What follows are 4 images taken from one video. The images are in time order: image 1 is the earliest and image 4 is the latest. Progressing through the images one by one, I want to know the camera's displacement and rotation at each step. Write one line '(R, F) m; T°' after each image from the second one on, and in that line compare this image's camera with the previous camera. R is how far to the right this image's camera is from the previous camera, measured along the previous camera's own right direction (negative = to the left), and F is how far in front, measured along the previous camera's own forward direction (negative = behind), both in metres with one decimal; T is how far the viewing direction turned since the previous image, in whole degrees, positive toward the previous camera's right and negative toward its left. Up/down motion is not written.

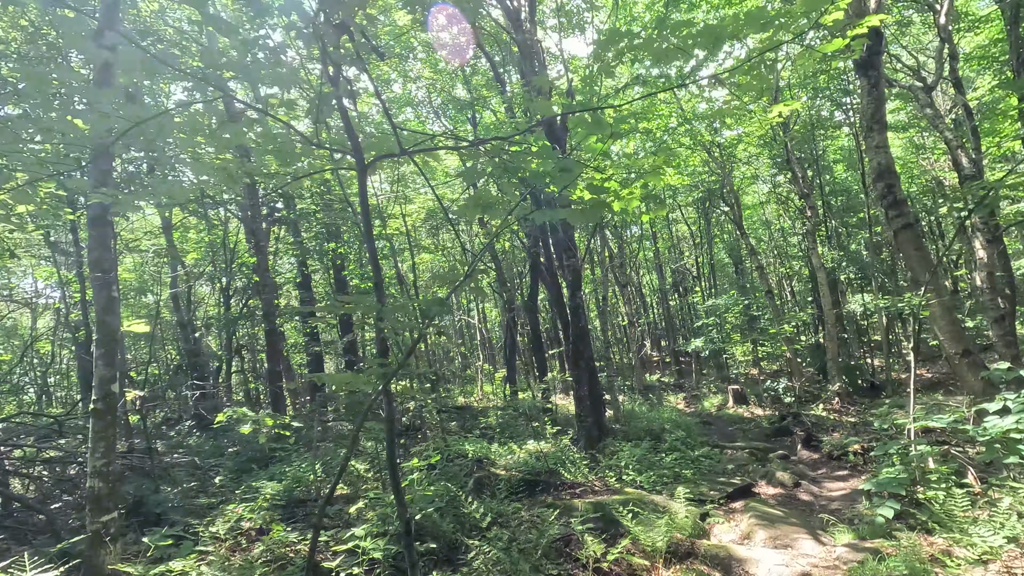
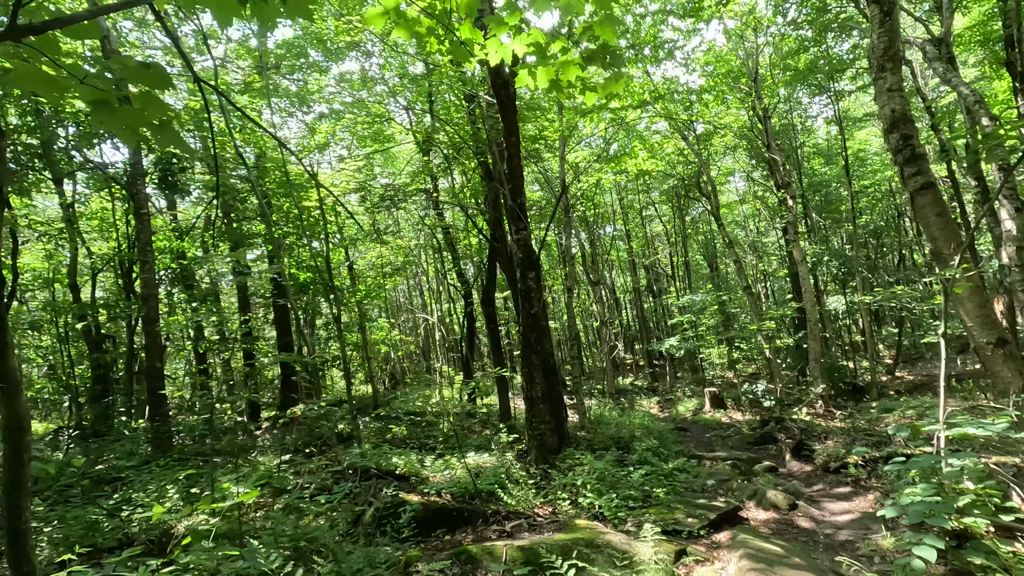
(+0.4, +1.3) m; +2°
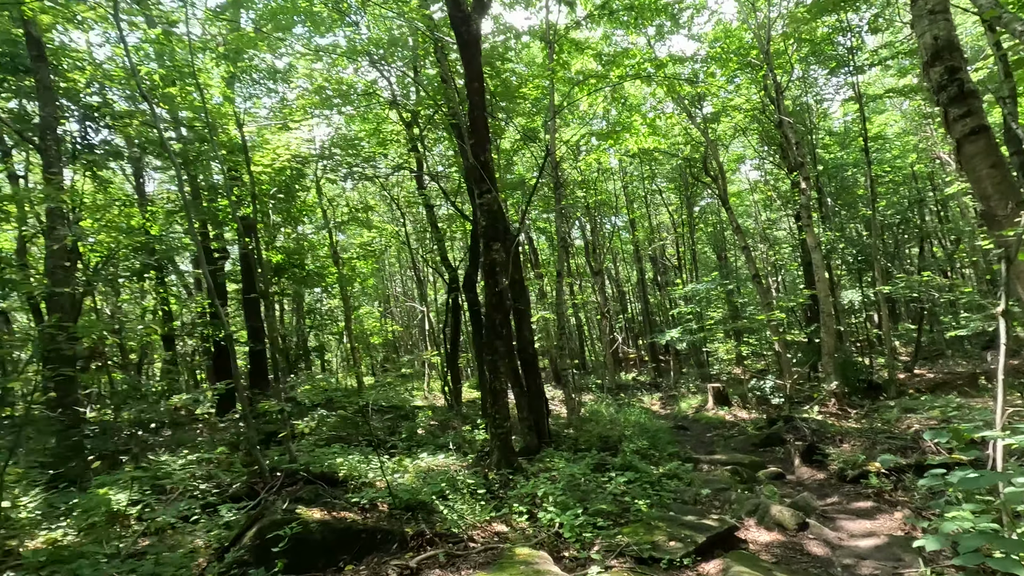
(+0.5, +0.9) m; -1°
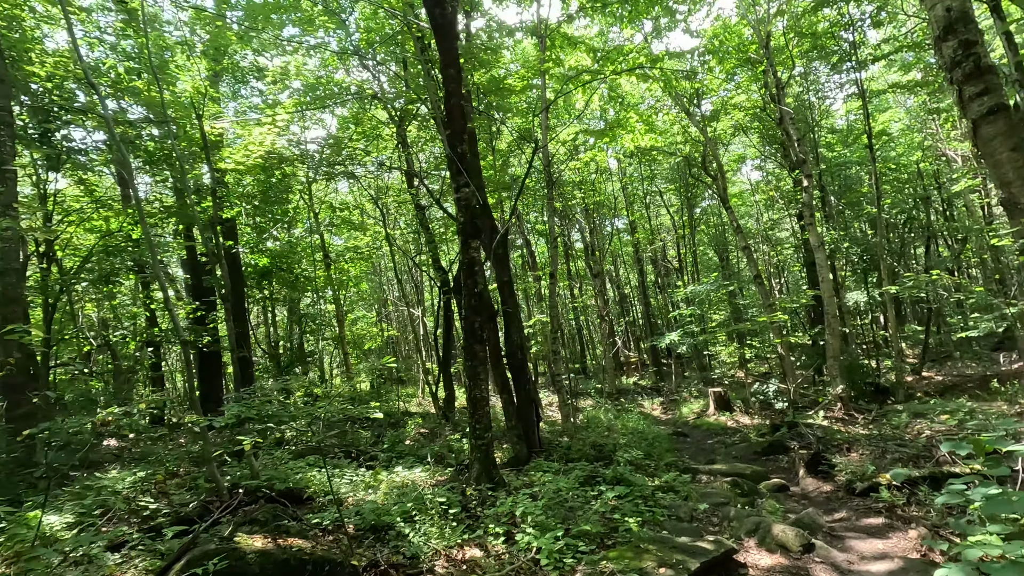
(+0.2, +0.4) m; 0°
